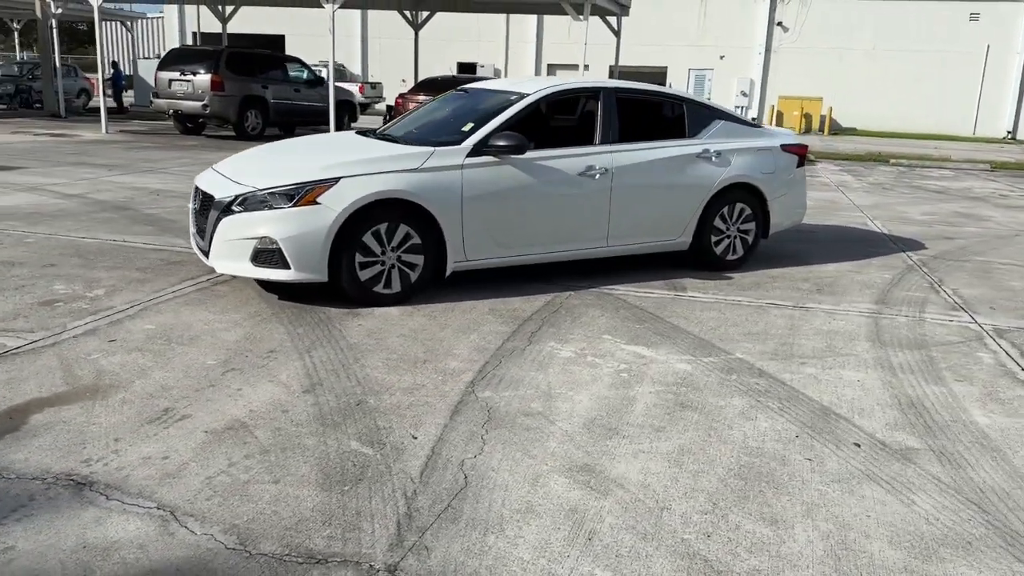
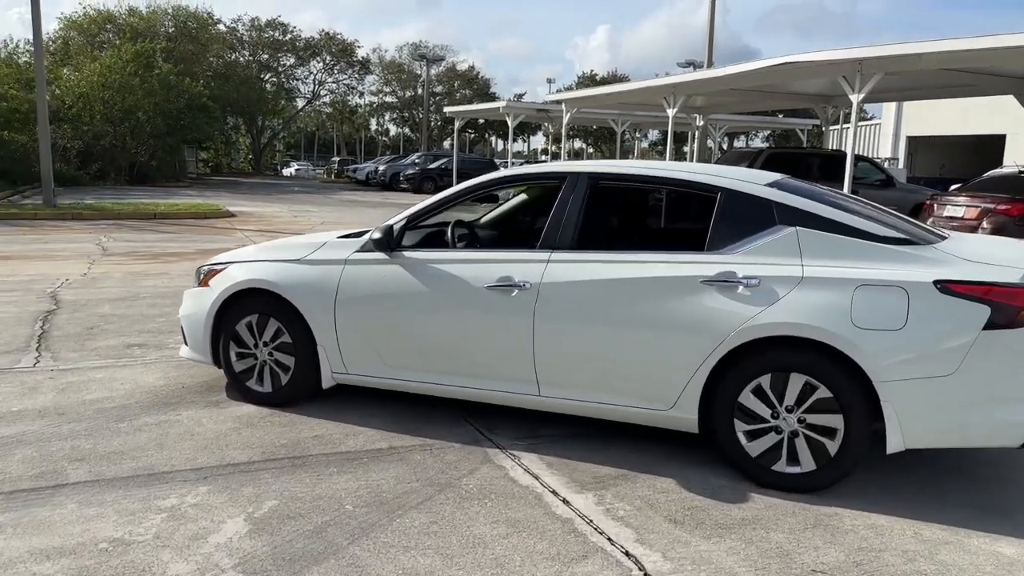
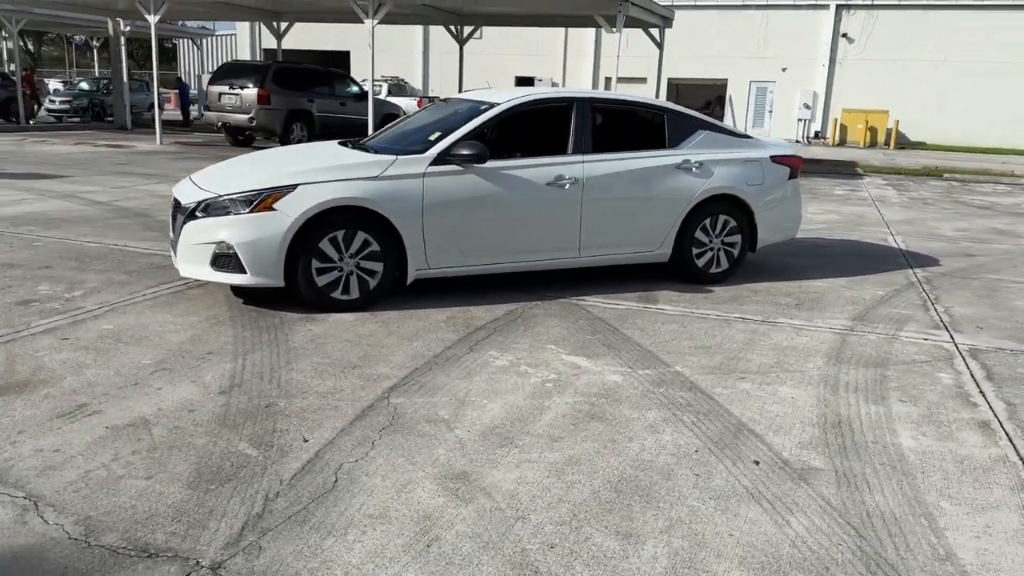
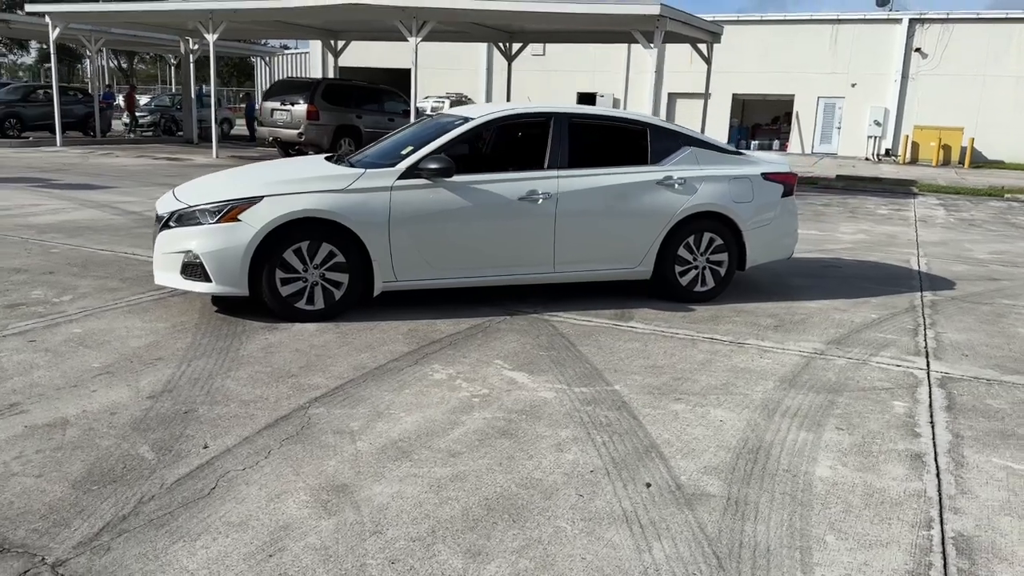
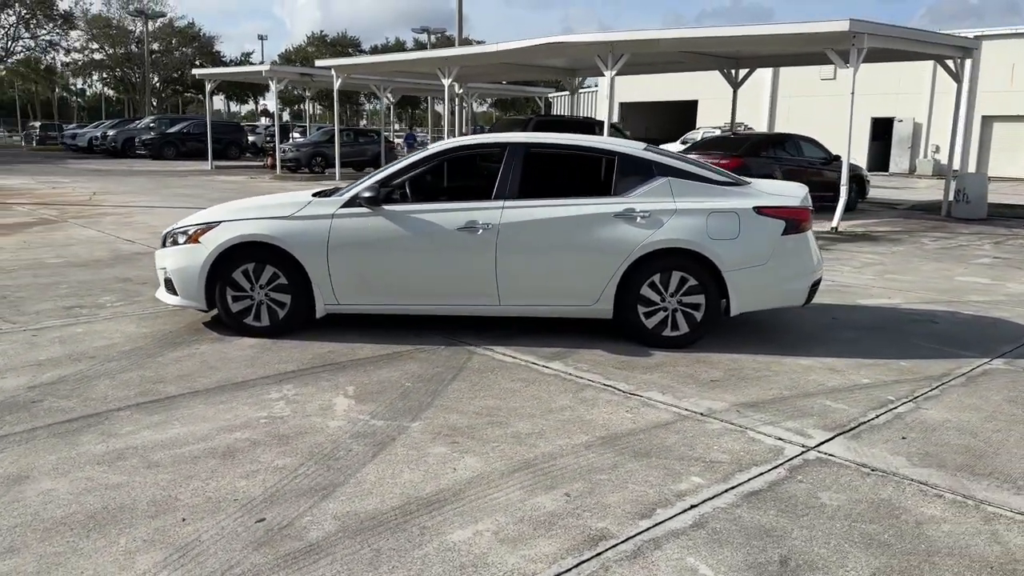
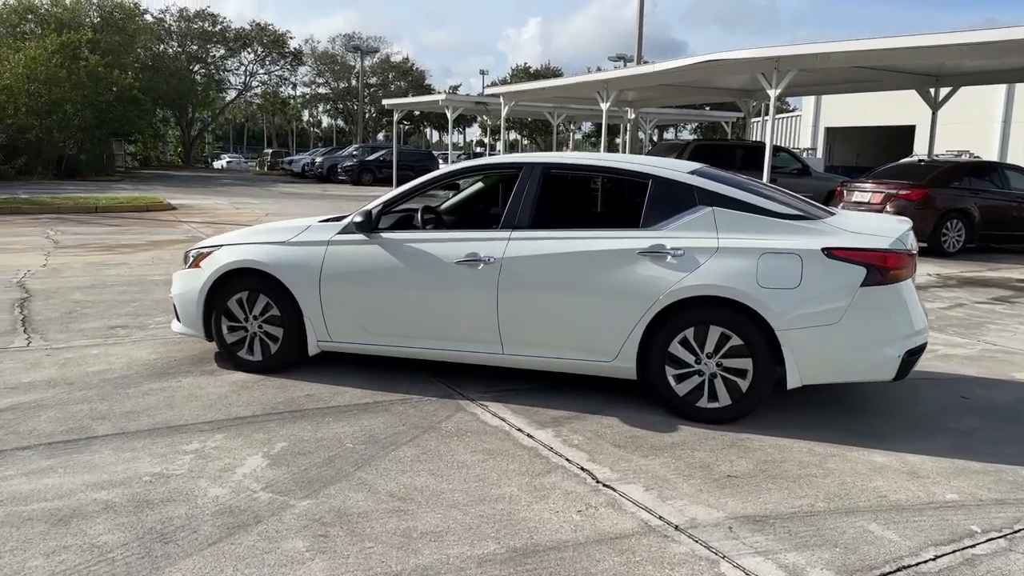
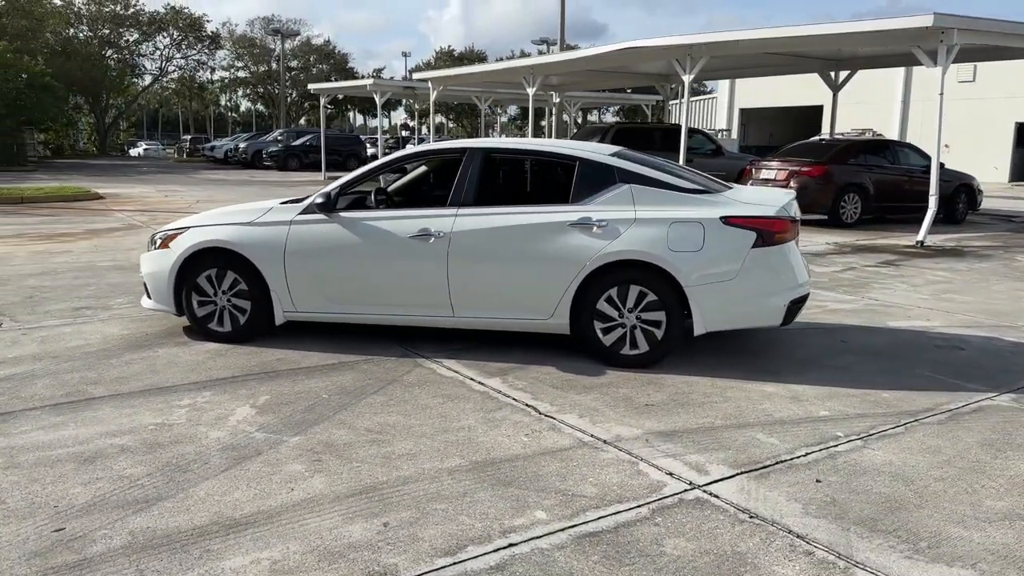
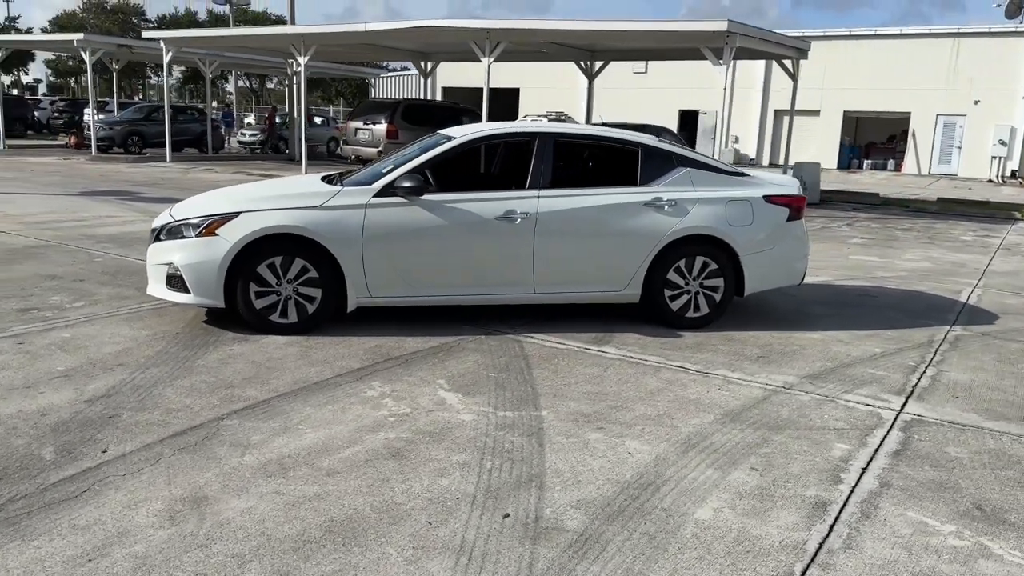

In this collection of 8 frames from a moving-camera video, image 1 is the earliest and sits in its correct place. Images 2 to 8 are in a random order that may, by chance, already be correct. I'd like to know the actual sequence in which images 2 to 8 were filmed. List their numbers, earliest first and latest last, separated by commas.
3, 4, 8, 5, 7, 6, 2
